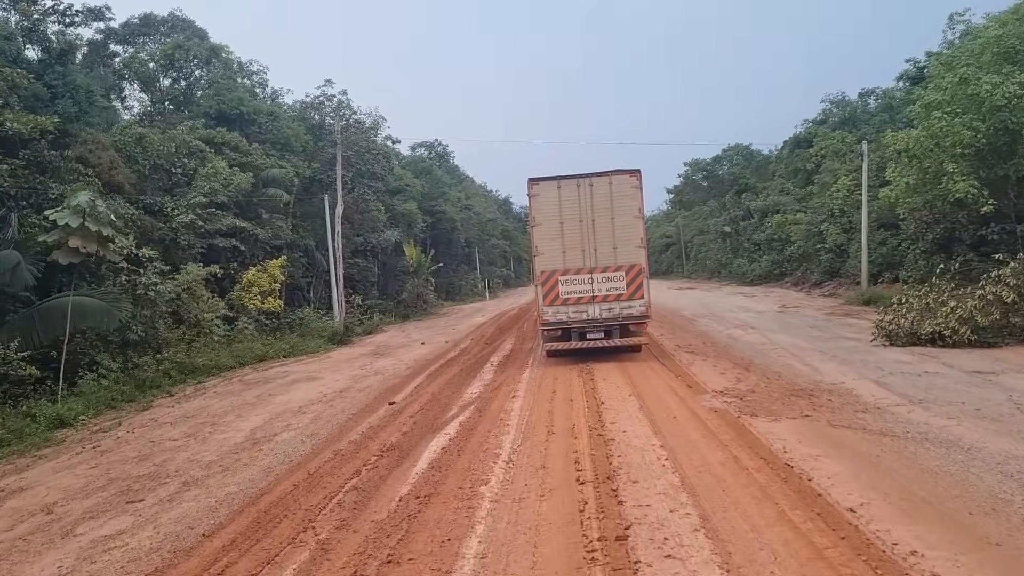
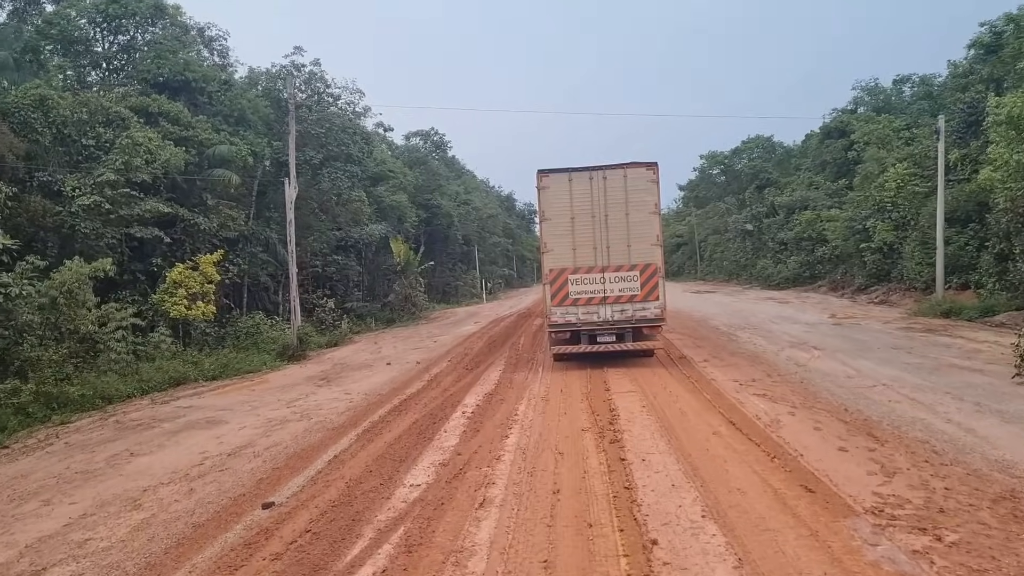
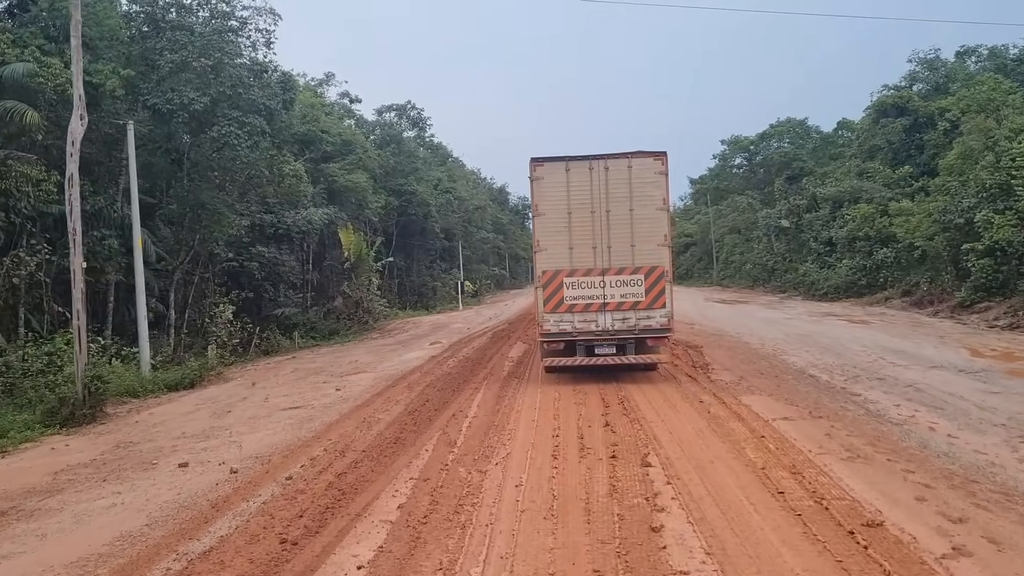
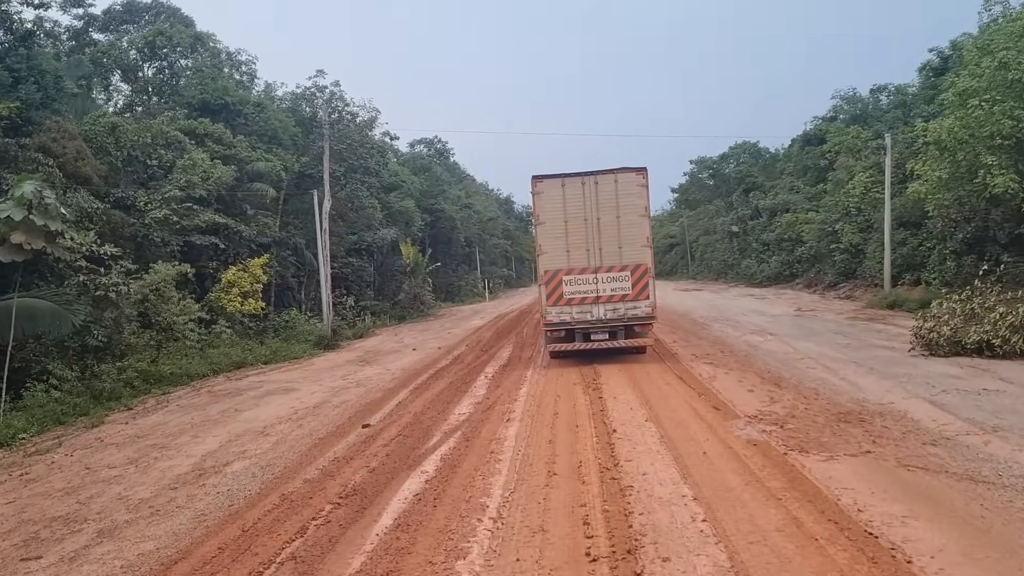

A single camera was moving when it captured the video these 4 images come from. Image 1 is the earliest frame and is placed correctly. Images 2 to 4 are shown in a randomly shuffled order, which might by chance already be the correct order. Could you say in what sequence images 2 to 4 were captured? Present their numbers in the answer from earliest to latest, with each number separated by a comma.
4, 2, 3
